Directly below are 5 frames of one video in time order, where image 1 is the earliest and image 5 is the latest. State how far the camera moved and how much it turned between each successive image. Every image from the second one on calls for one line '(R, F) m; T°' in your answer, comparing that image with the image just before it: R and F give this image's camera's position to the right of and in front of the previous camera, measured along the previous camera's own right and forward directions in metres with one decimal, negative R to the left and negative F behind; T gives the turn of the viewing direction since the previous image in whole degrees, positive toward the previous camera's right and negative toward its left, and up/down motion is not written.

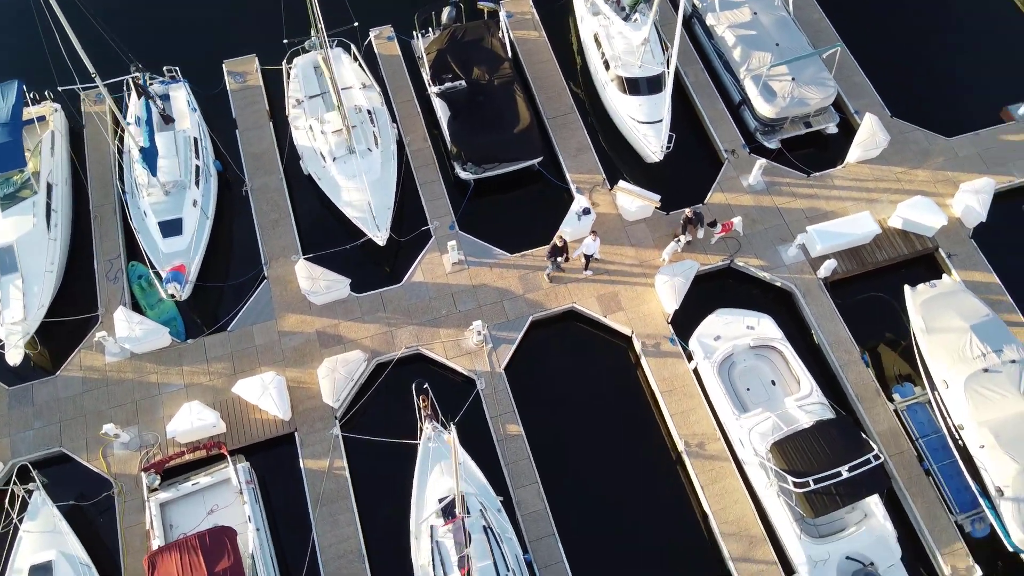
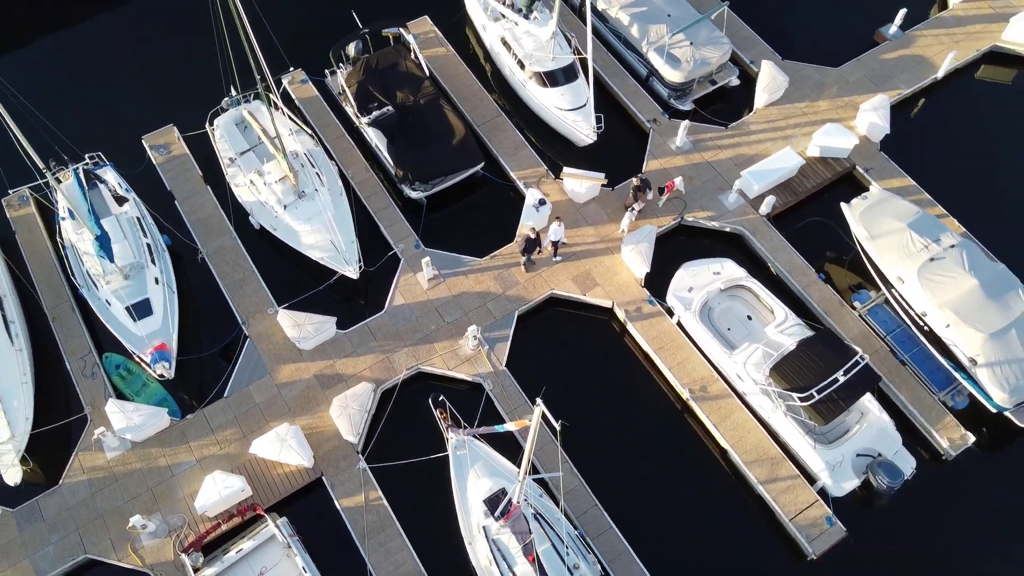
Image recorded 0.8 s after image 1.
(-2.4, -0.7) m; +7°
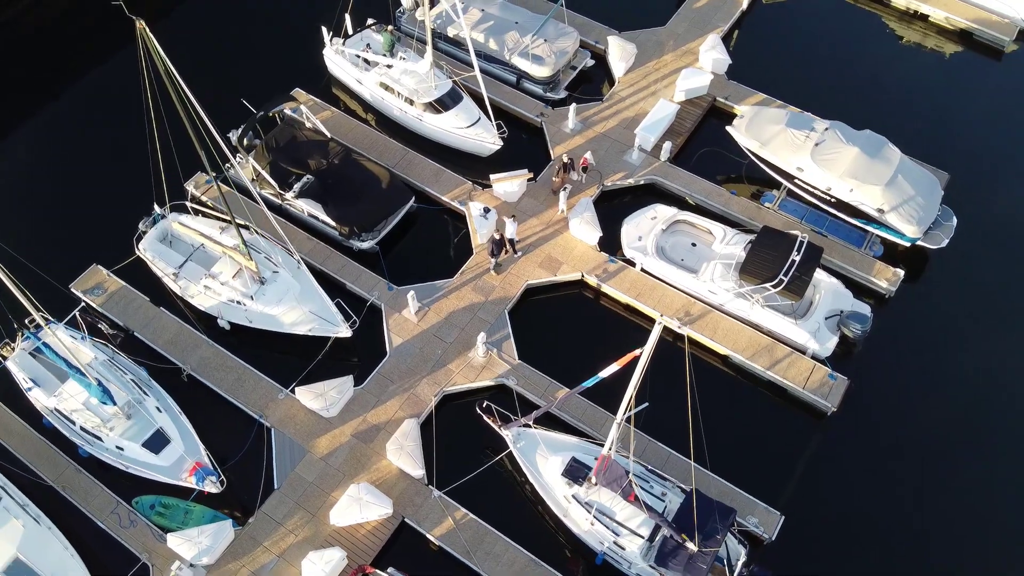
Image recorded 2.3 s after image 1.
(-4.9, -1.2) m; +13°
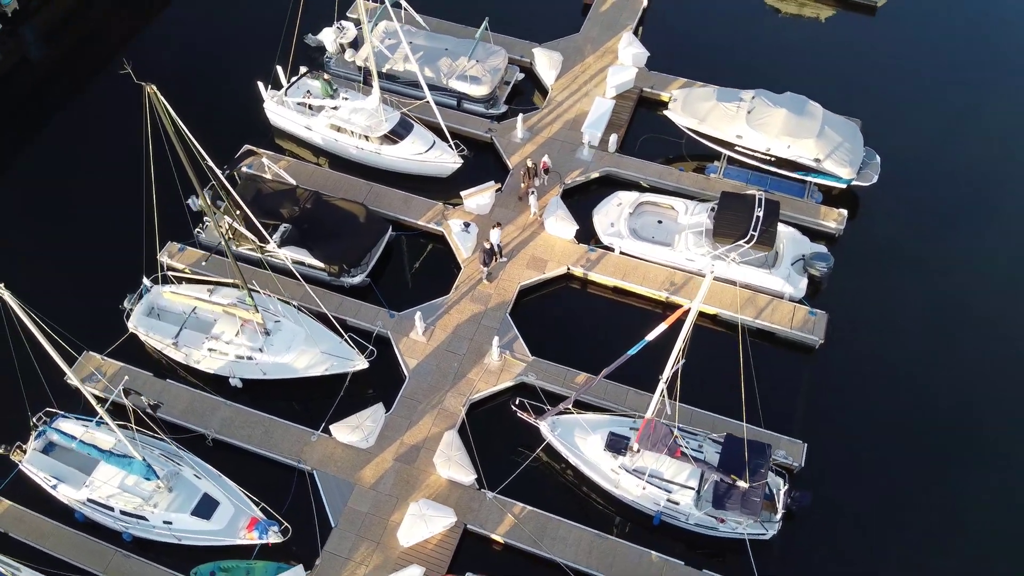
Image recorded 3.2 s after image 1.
(-3.4, -0.9) m; +8°
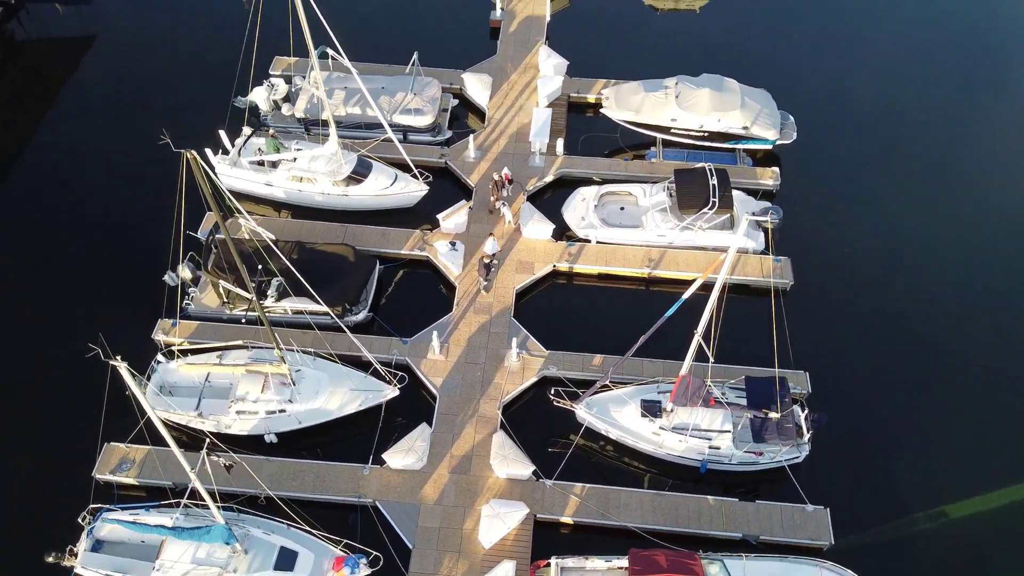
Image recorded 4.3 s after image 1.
(-4.3, -1.1) m; +9°
